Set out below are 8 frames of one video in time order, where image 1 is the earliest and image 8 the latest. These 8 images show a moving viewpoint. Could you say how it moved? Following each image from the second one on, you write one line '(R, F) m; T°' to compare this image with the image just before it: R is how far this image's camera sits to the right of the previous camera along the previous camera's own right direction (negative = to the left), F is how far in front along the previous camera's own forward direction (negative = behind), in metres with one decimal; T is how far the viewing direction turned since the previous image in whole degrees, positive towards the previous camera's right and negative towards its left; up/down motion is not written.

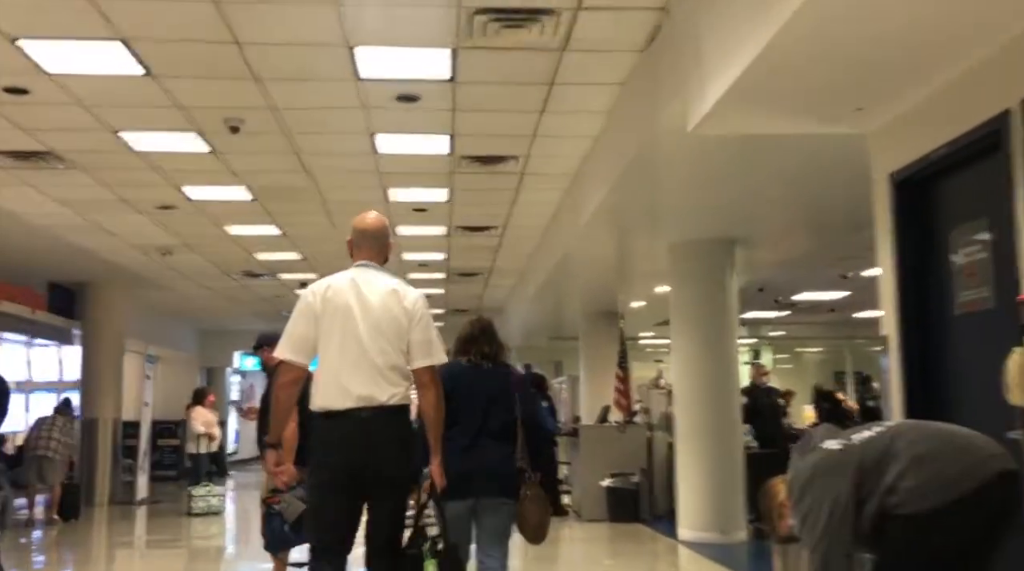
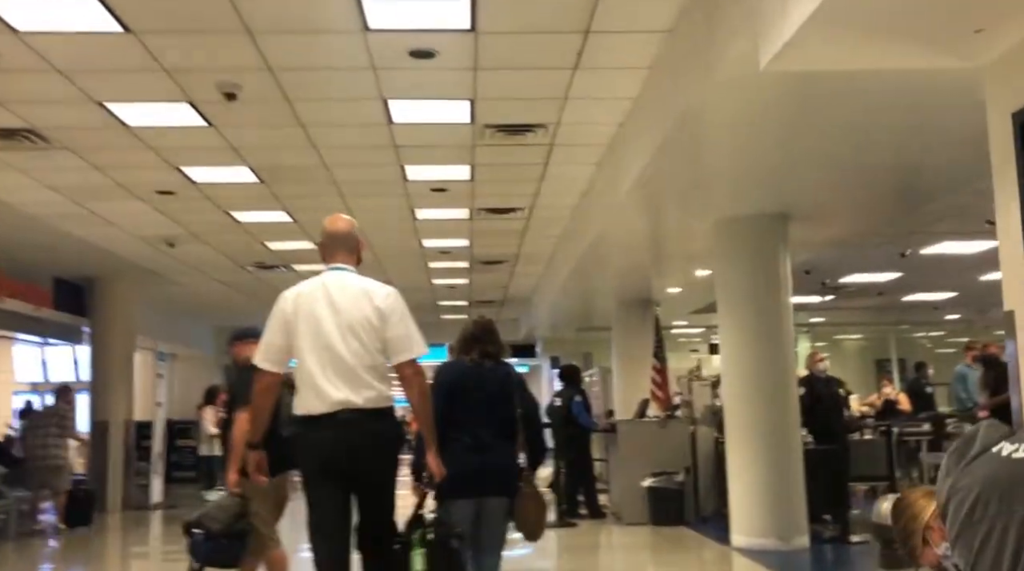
(-0.1, +0.7) m; -1°
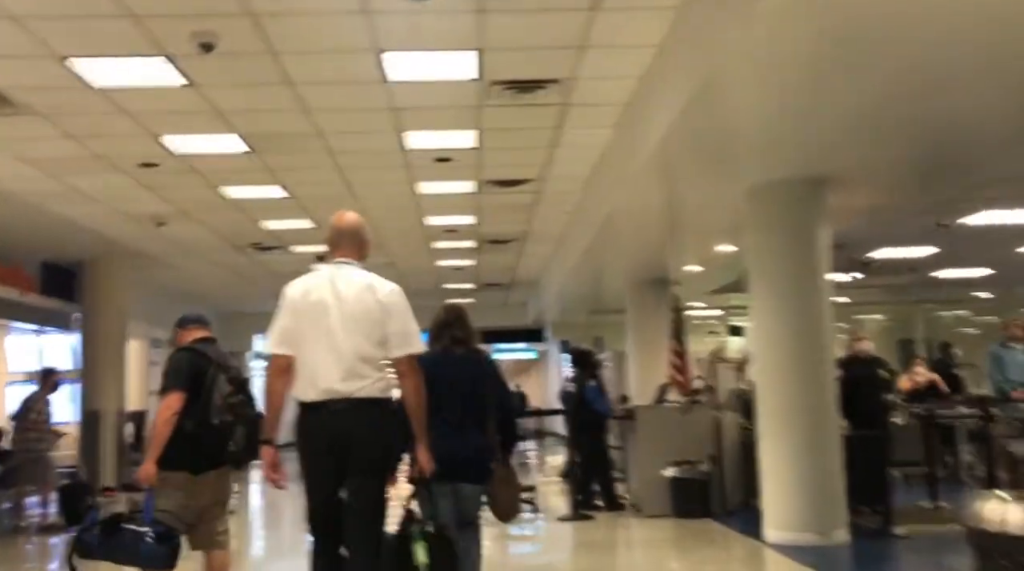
(0.0, +0.6) m; 0°
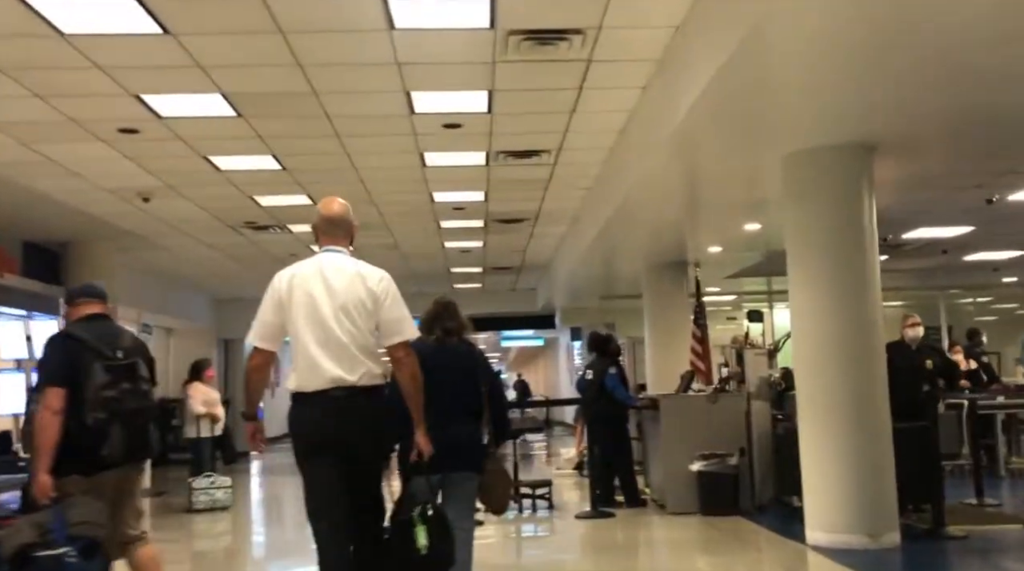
(-0.1, +0.6) m; 0°
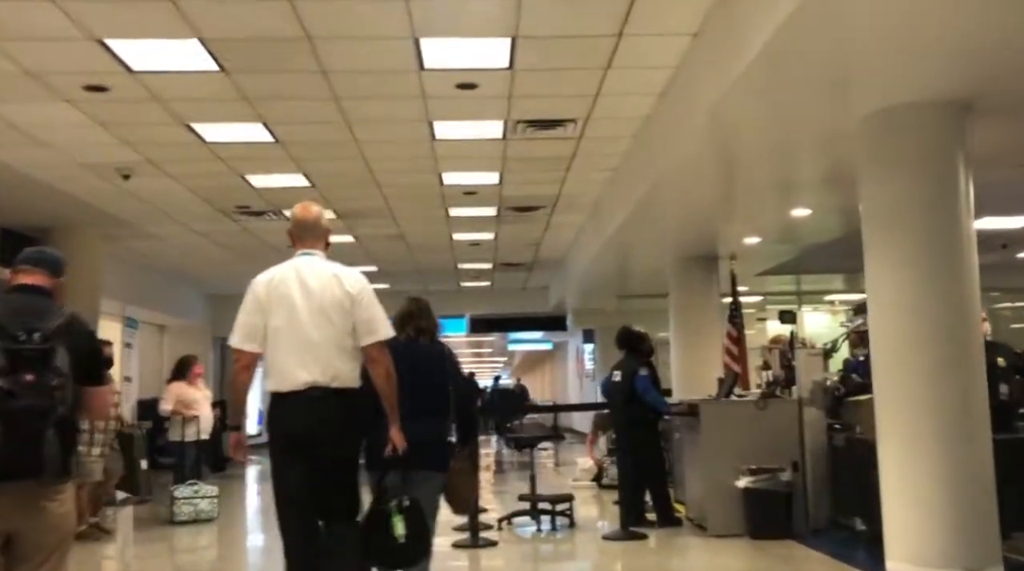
(-0.1, +1.0) m; 0°
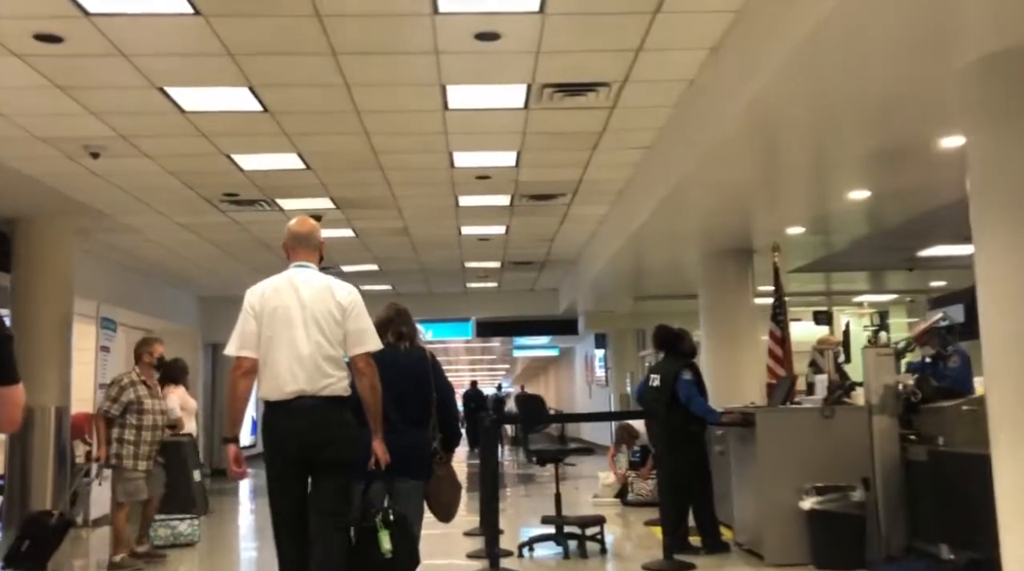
(-0.2, +1.0) m; 0°
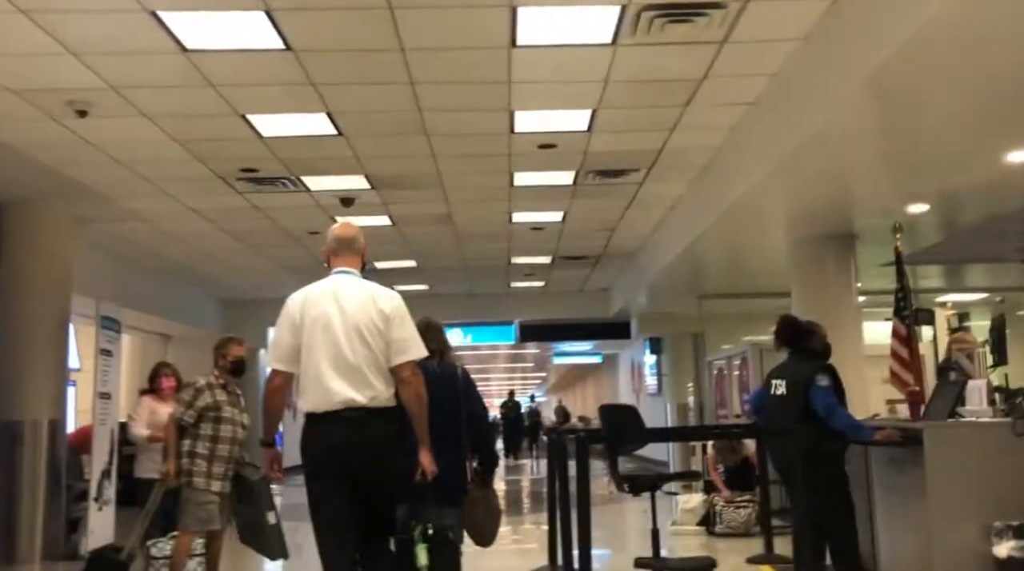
(-0.3, +1.3) m; -2°
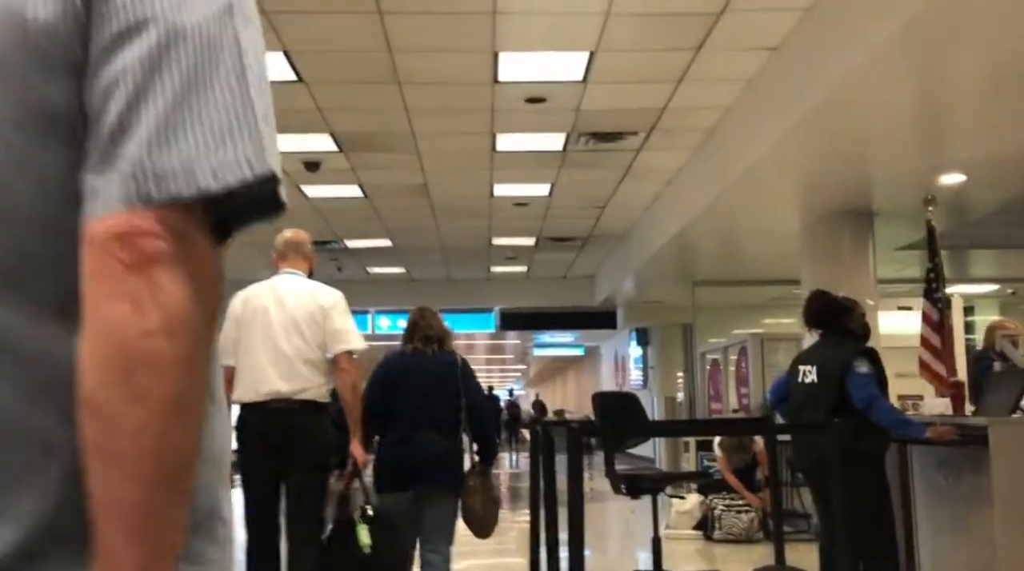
(0.0, +0.9) m; +1°
